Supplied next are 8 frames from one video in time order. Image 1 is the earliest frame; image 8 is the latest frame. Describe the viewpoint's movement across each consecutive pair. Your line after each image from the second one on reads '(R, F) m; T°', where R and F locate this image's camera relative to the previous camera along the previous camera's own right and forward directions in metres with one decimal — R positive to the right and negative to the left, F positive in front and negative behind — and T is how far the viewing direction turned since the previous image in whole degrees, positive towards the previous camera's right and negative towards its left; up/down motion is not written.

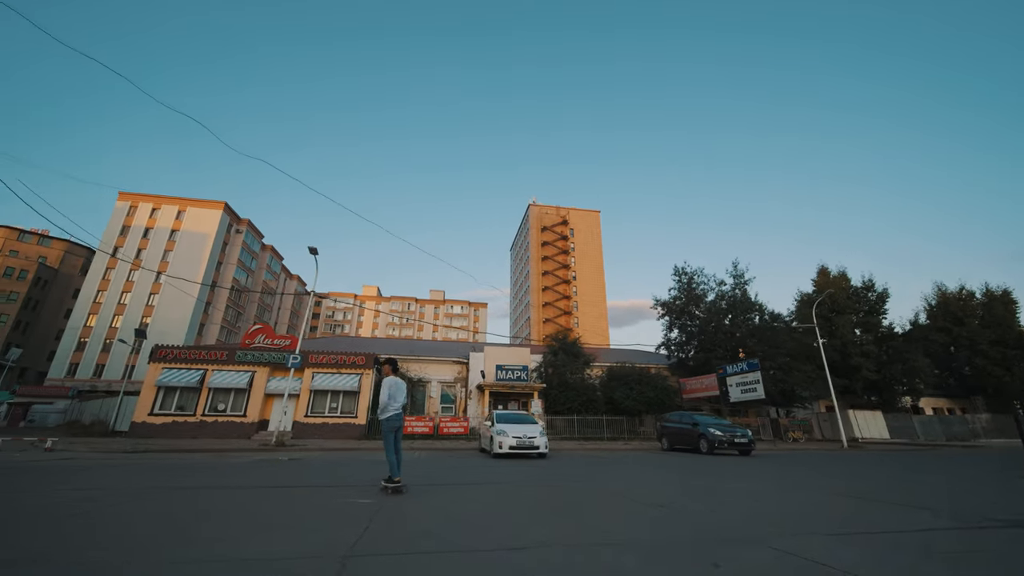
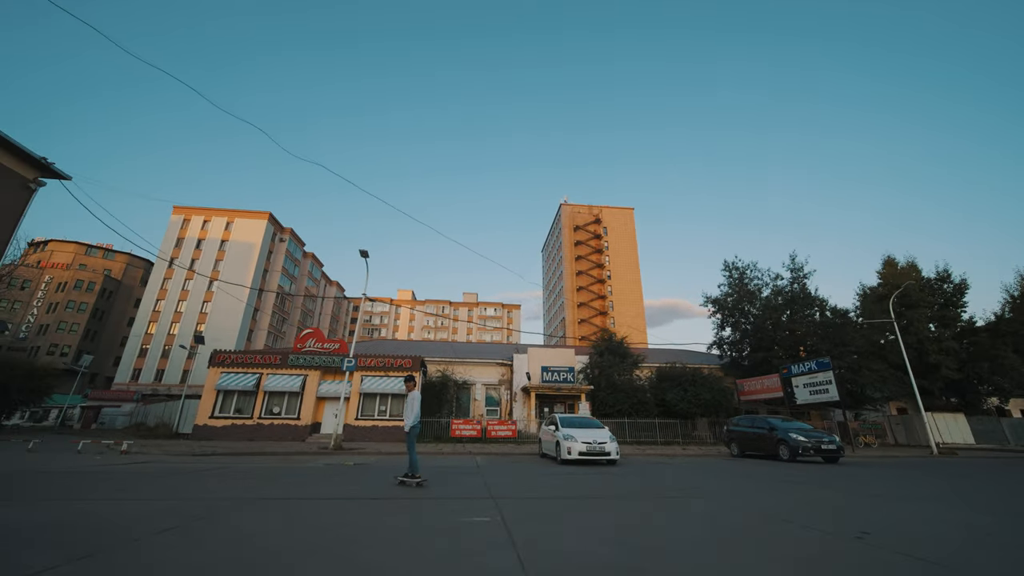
(-0.6, +0.3) m; -4°
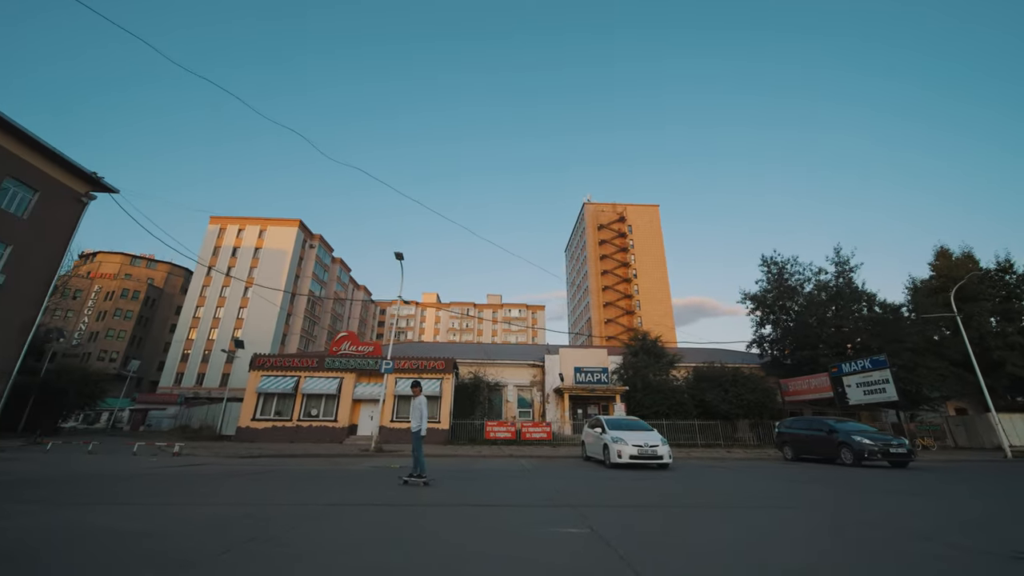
(-0.4, +0.2) m; -3°
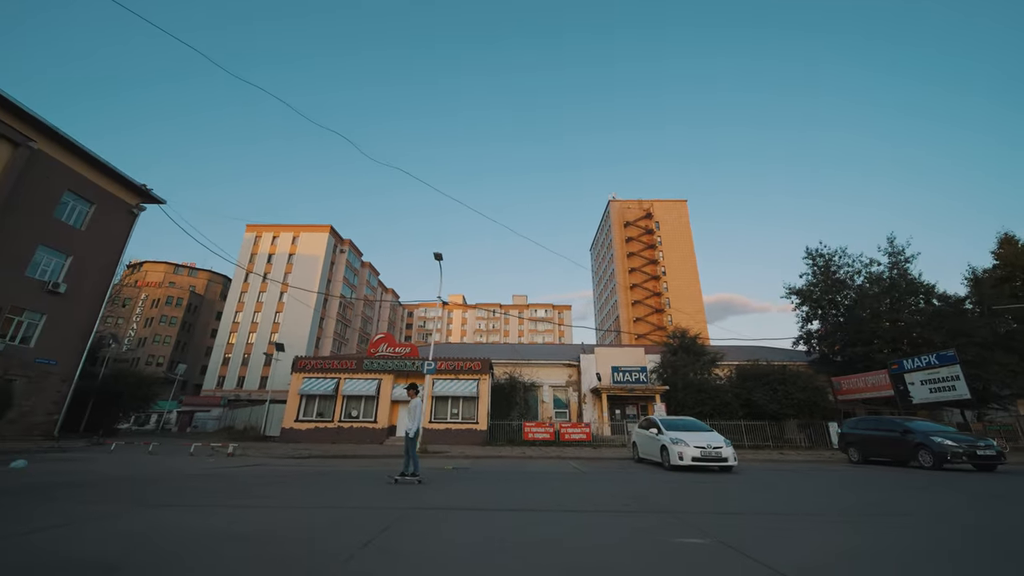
(-0.5, +0.1) m; -3°
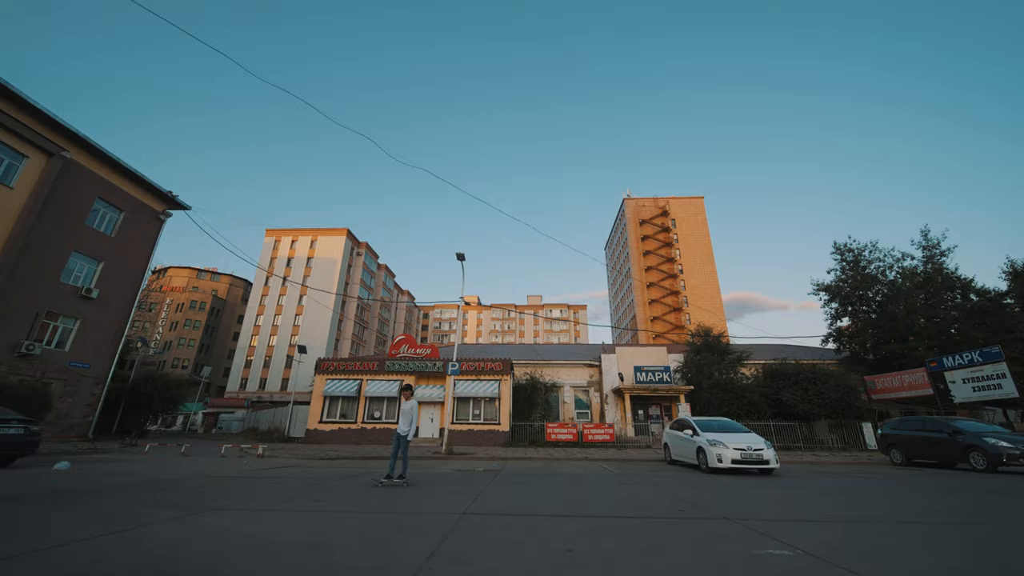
(-0.3, +0.1) m; -2°
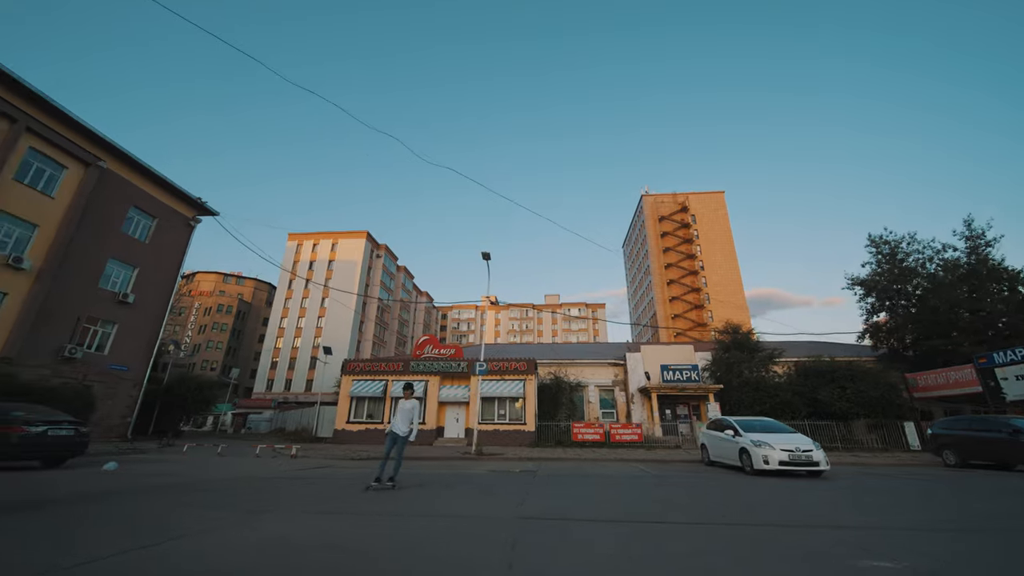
(-0.3, +0.1) m; -2°
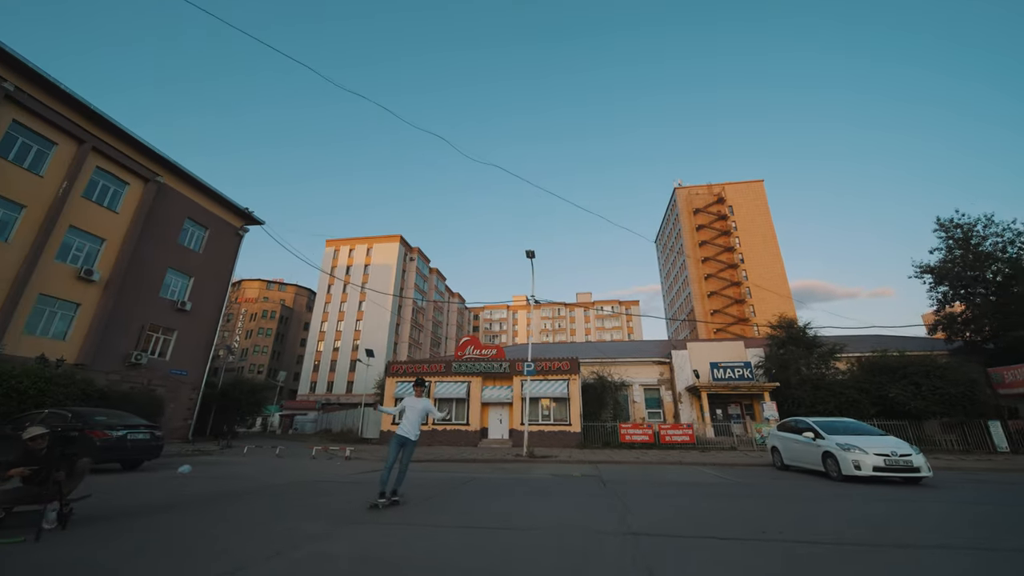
(-0.5, +0.2) m; -4°
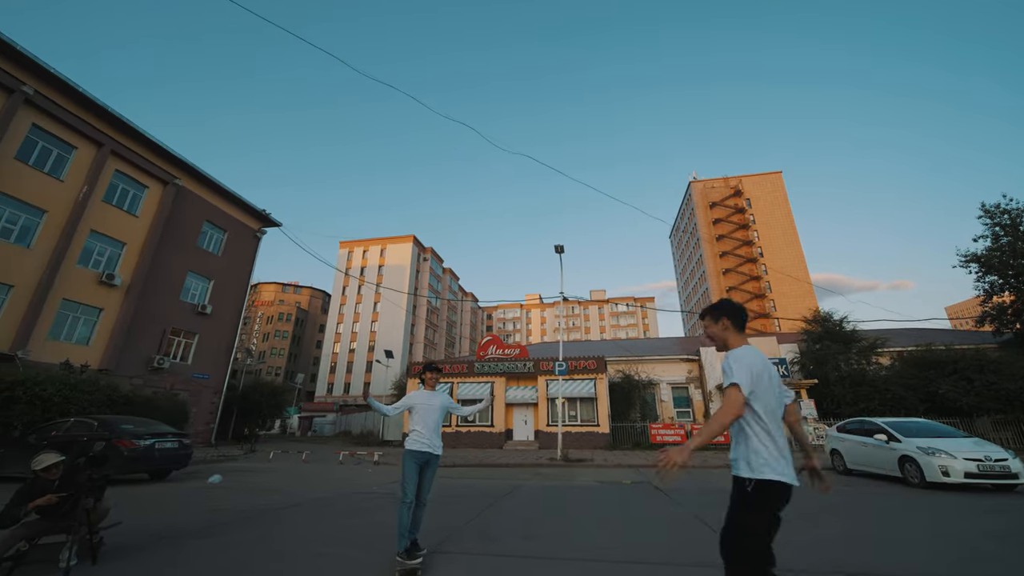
(-0.6, +0.6) m; -1°
